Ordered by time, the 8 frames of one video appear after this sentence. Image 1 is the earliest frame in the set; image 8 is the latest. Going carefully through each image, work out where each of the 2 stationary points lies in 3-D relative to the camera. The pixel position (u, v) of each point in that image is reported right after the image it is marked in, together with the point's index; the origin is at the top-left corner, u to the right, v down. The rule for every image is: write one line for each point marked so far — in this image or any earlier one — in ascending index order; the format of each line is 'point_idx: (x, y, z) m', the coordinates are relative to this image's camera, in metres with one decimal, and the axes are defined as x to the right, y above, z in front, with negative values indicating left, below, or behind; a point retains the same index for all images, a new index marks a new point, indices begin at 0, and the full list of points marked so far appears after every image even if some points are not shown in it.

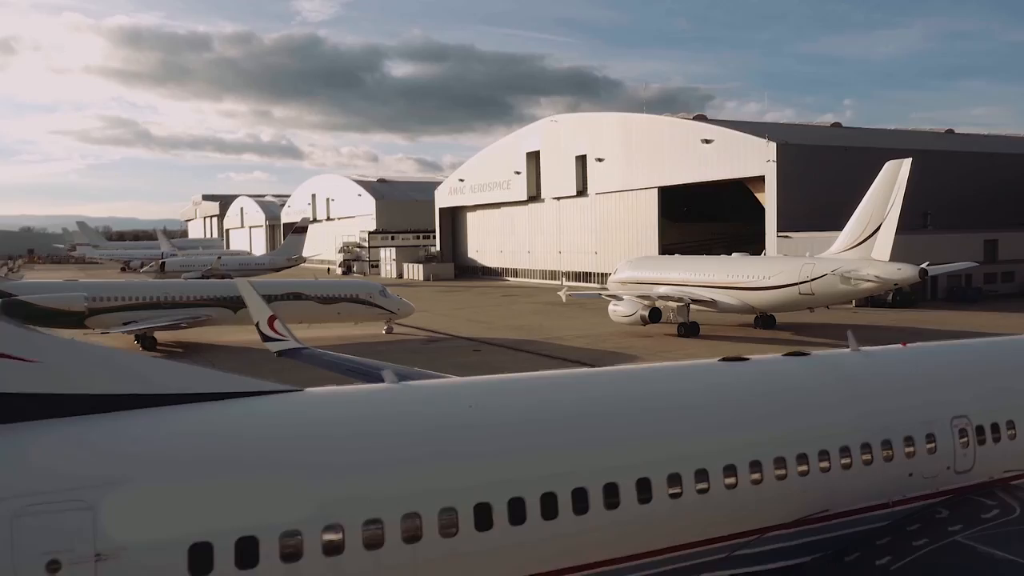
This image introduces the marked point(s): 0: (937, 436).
0: (+3.9, -1.4, +8.3) m
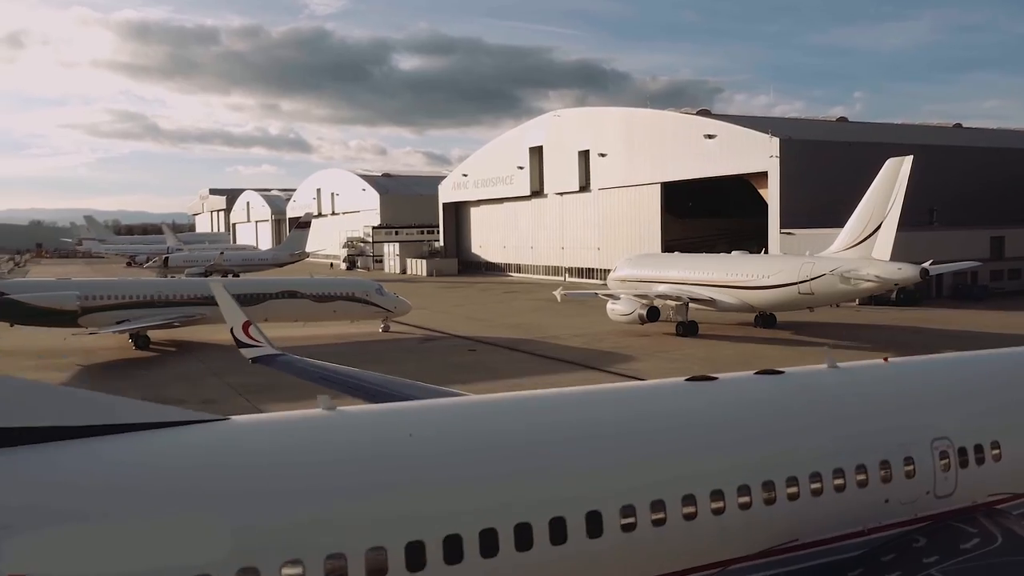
0: (+3.5, -1.5, +7.9) m
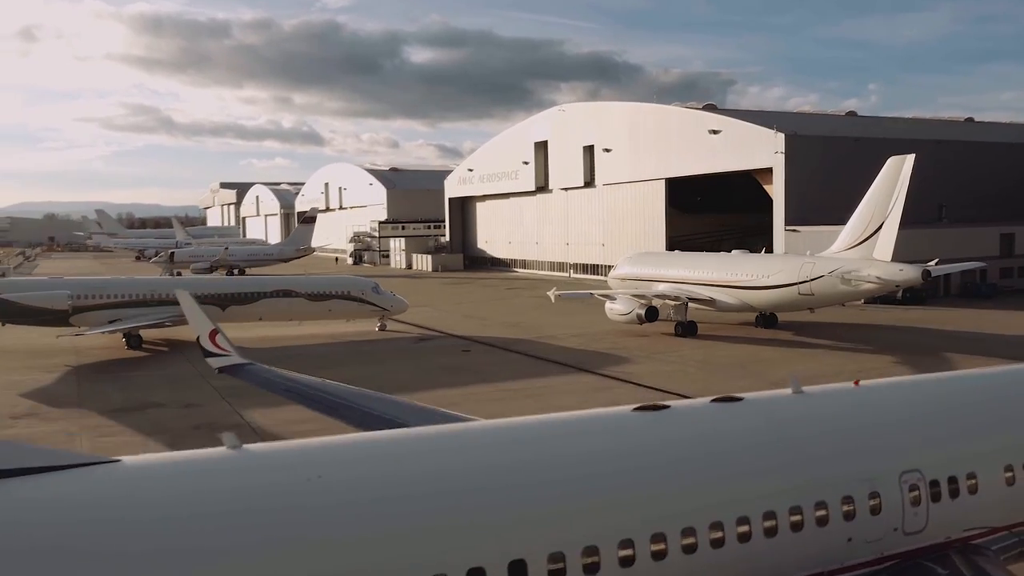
0: (+3.0, -1.7, +7.4) m
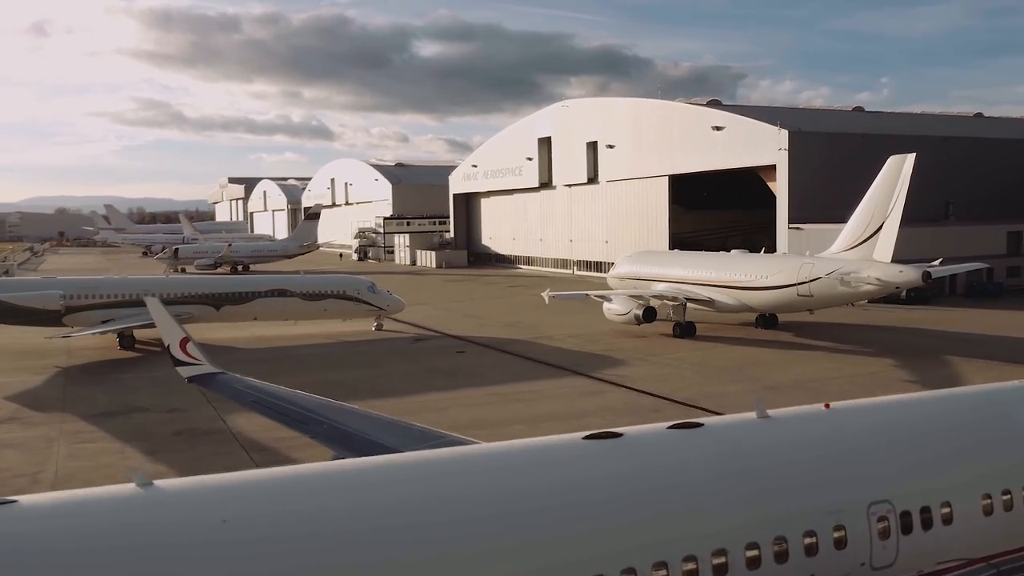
0: (+2.6, -1.8, +7.0) m
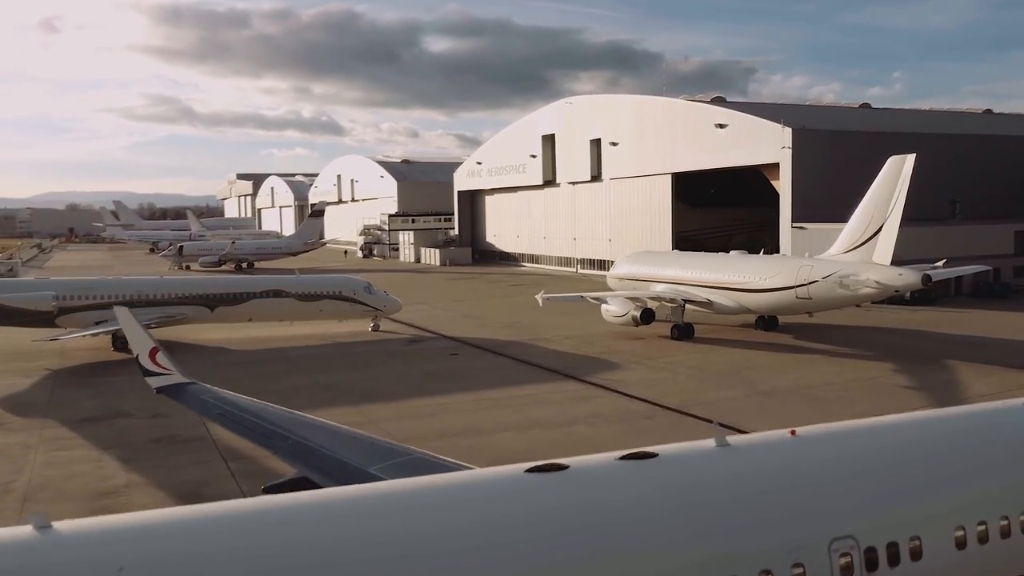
0: (+2.2, -2.0, +6.6) m
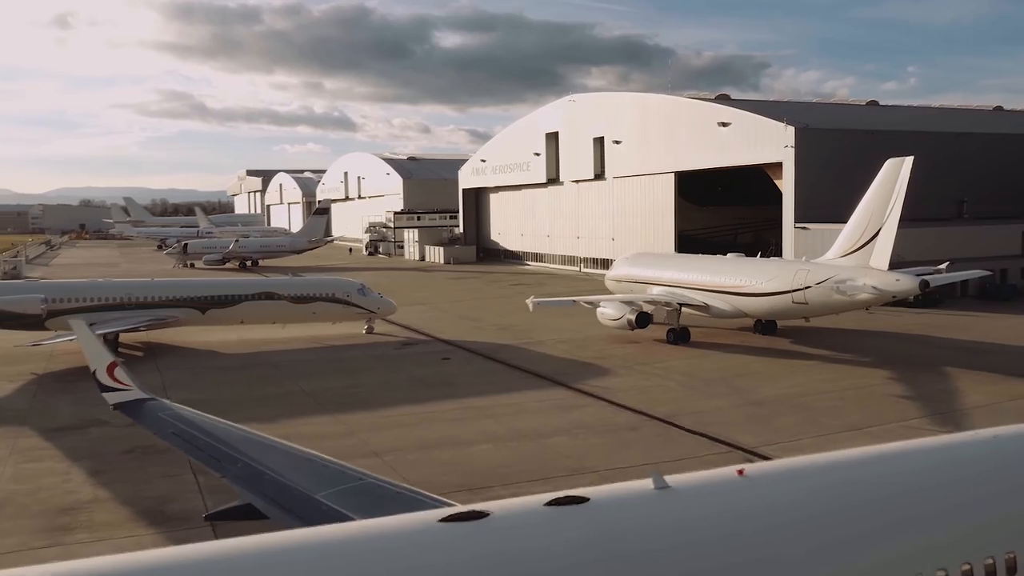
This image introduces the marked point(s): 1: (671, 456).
0: (+1.6, -2.3, +6.2) m
1: (+3.0, -3.2, +17.1) m
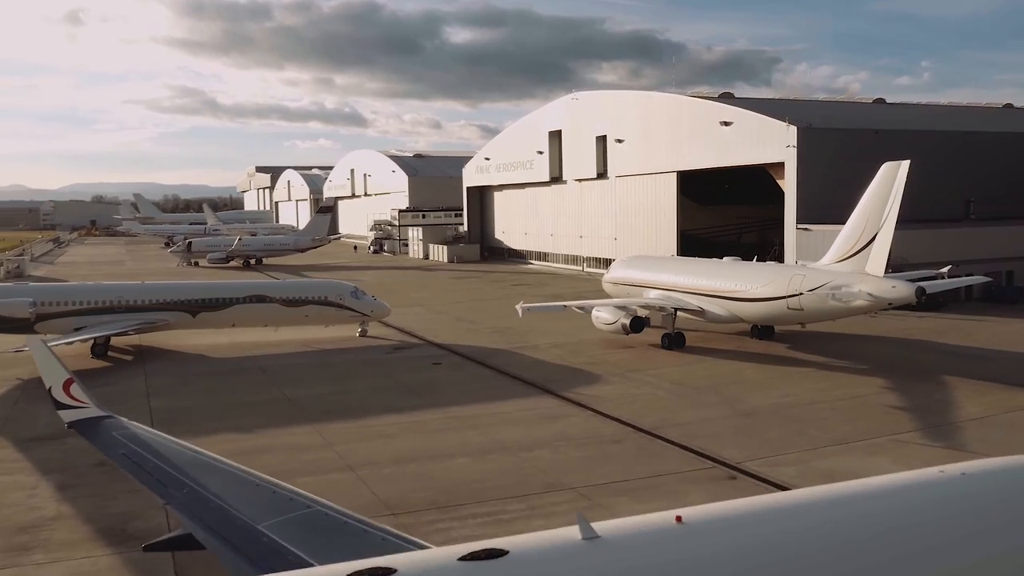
0: (+1.0, -2.5, +5.7) m
1: (+2.6, -3.4, +16.7) m
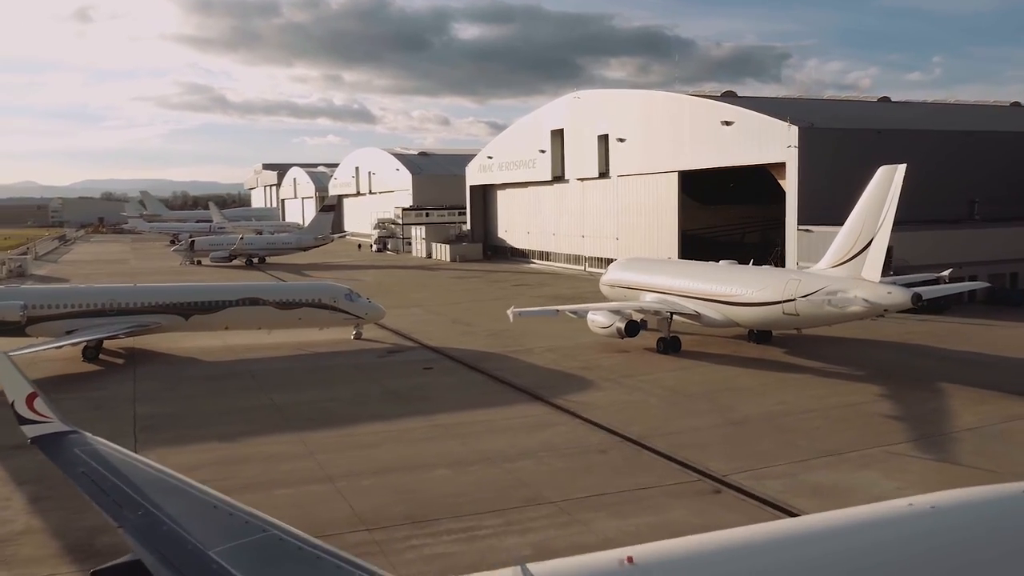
0: (+0.6, -2.7, +5.4) m
1: (+2.2, -3.6, +16.3) m
